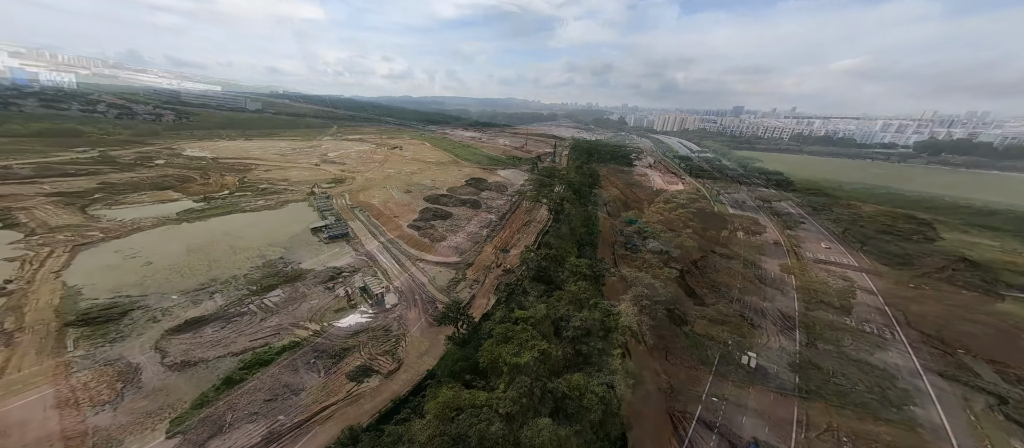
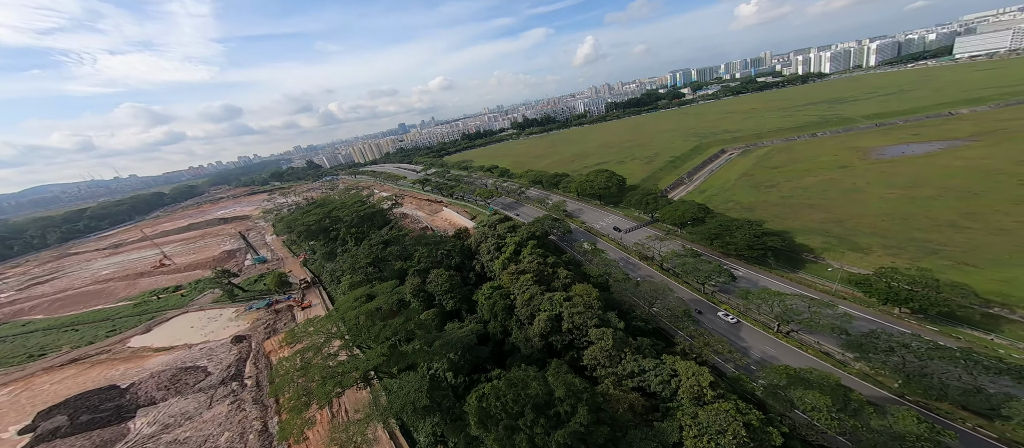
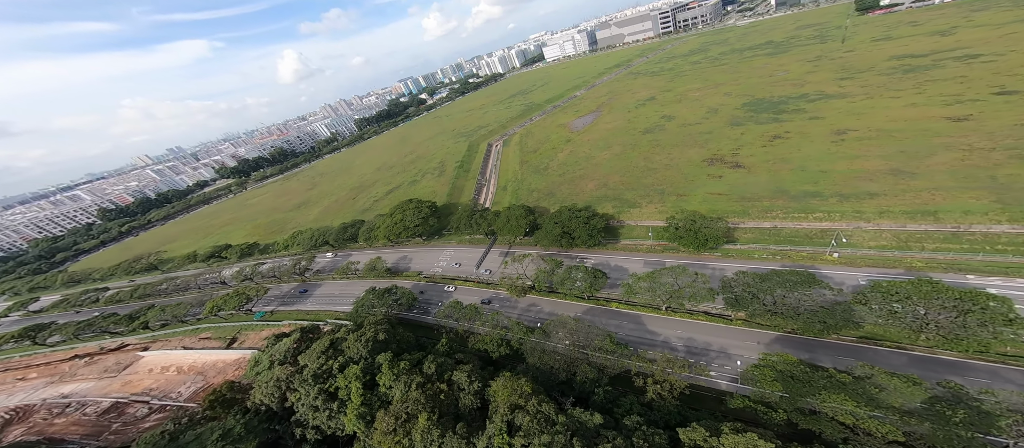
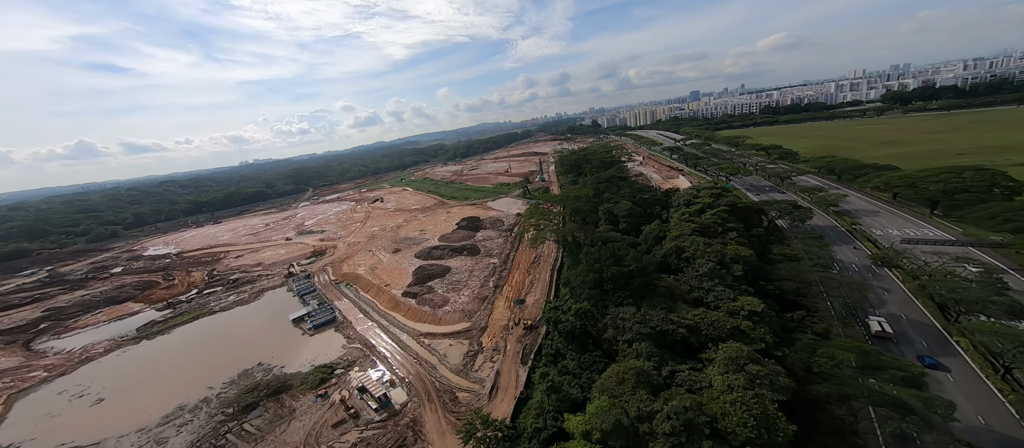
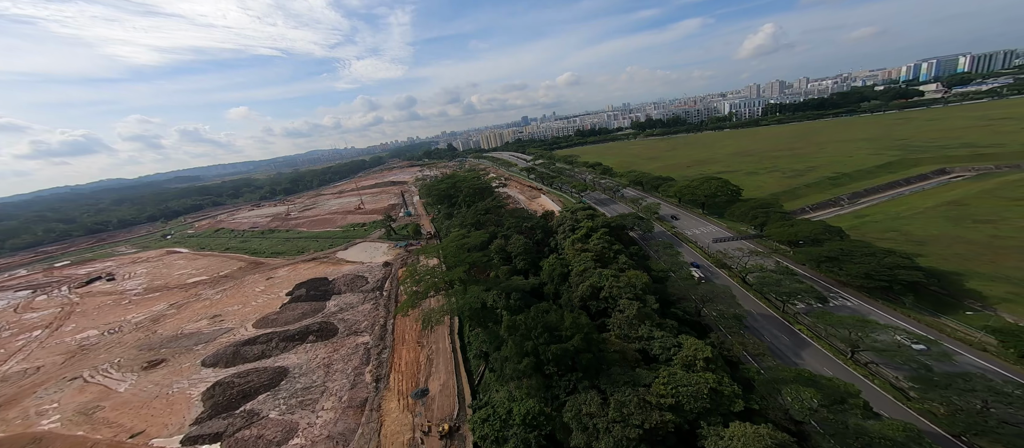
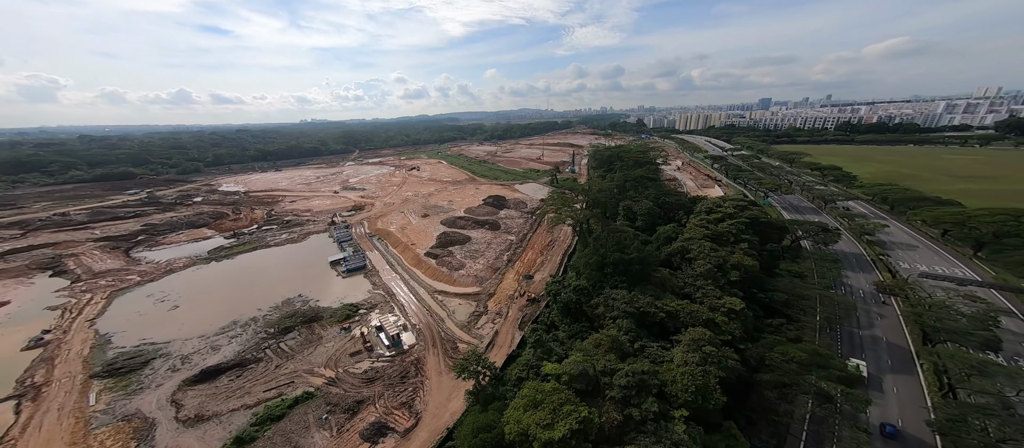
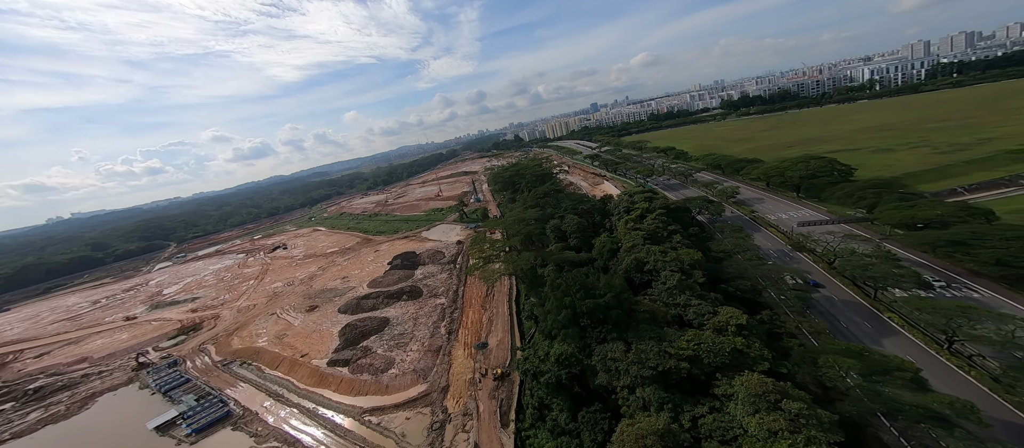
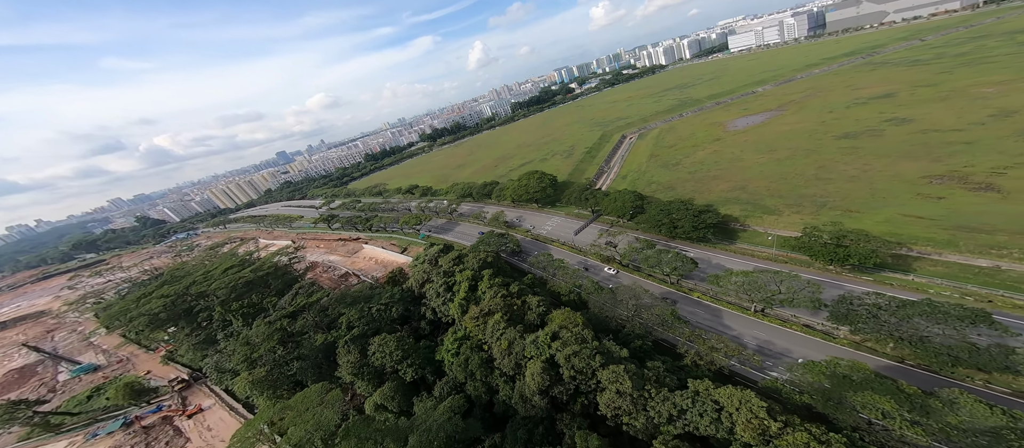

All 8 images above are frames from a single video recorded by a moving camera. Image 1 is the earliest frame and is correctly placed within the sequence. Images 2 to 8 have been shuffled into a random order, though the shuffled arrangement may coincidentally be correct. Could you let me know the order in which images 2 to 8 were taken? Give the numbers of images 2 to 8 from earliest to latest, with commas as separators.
6, 4, 7, 5, 2, 8, 3
